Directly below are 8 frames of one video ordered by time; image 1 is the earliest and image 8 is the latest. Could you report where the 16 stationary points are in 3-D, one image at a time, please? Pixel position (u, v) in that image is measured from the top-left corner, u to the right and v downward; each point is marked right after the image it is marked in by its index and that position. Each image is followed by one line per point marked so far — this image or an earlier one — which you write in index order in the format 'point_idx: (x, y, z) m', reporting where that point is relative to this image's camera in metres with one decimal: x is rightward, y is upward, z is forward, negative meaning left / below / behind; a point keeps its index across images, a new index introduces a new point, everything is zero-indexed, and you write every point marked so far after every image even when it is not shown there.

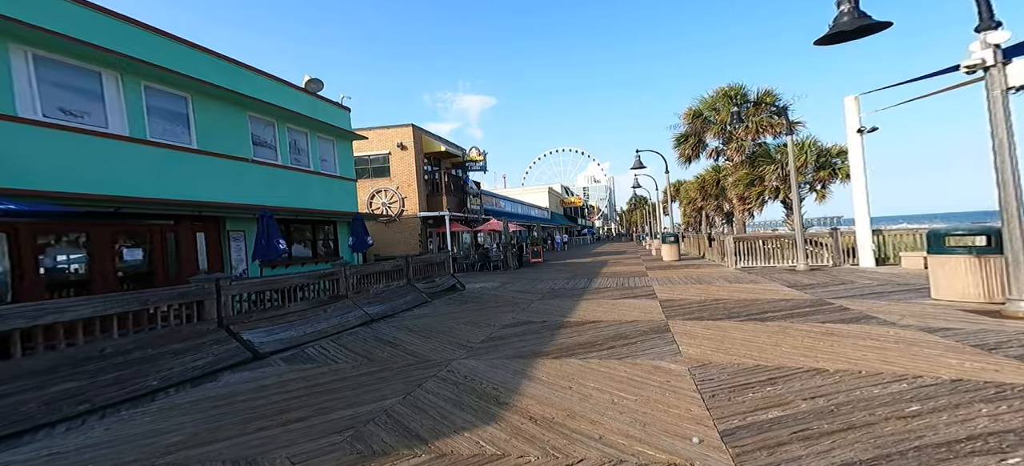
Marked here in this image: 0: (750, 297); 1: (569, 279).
0: (+5.2, -1.5, +9.1) m
1: (+2.3, -1.9, +16.4) m
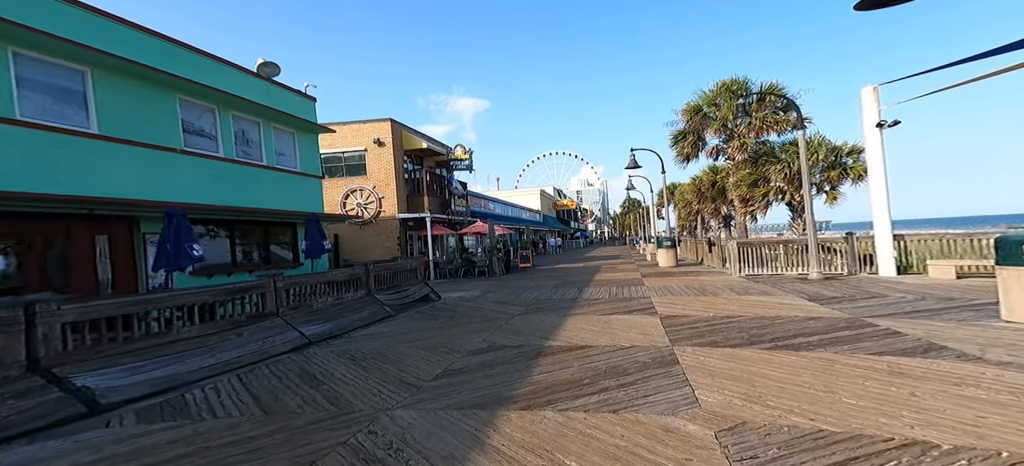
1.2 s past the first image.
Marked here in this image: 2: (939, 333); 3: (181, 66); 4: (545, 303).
0: (+4.7, -1.5, +7.7) m
1: (+1.7, -2.0, +14.9) m
2: (+5.7, -1.3, +5.5) m
3: (-7.2, +3.6, +9.0) m
4: (+0.8, -1.9, +10.9) m
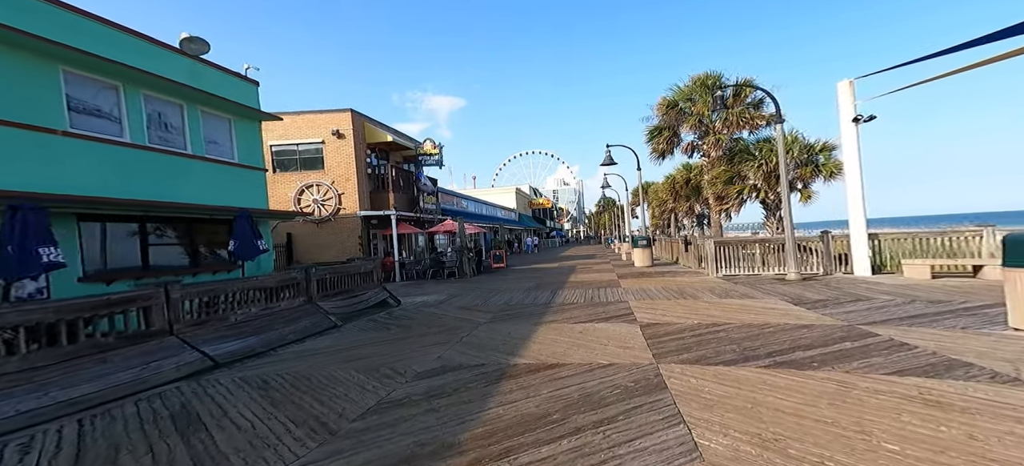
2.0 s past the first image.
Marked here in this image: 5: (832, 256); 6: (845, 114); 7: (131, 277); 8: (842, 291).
0: (+4.1, -1.5, +7.0) m
1: (+0.6, -2.0, +14.0) m
2: (+5.2, -1.3, +4.9) m
3: (-7.9, +3.6, +7.6) m
4: (0.0, -1.9, +10.0) m
5: (+10.9, -0.8, +14.2) m
6: (+10.9, +4.0, +13.6) m
7: (-7.2, -0.8, +8.0) m
8: (+8.1, -1.4, +10.2) m
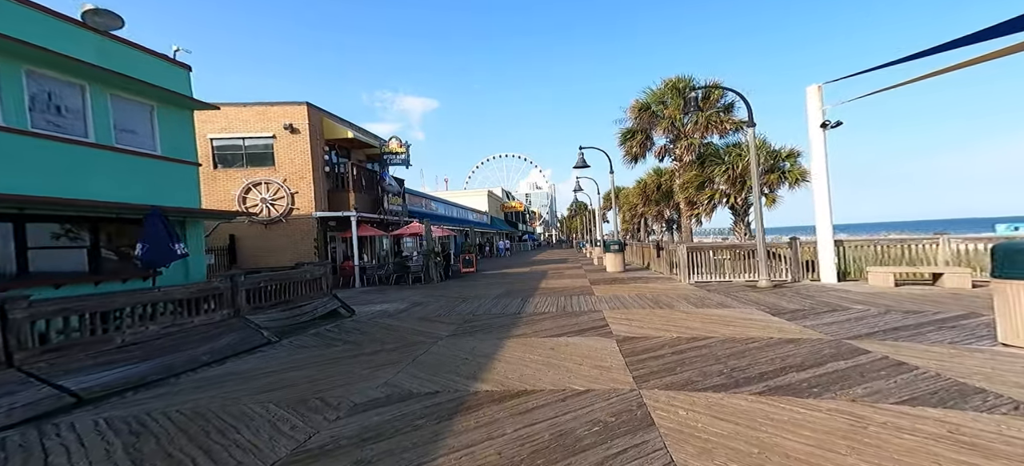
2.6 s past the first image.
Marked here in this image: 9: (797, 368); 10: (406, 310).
0: (+3.5, -1.6, +6.5) m
1: (-0.4, -2.1, +13.3) m
2: (+4.8, -1.4, +4.5) m
3: (-8.4, +3.6, +6.4) m
4: (-0.7, -1.9, +9.2) m
5: (+9.8, -1.0, +14.2) m
6: (+9.9, +3.7, +13.6) m
7: (-7.8, -0.9, +6.7) m
8: (+7.3, -1.6, +10.0) m
9: (+3.3, -1.6, +4.8) m
10: (-2.7, -2.0, +10.6) m
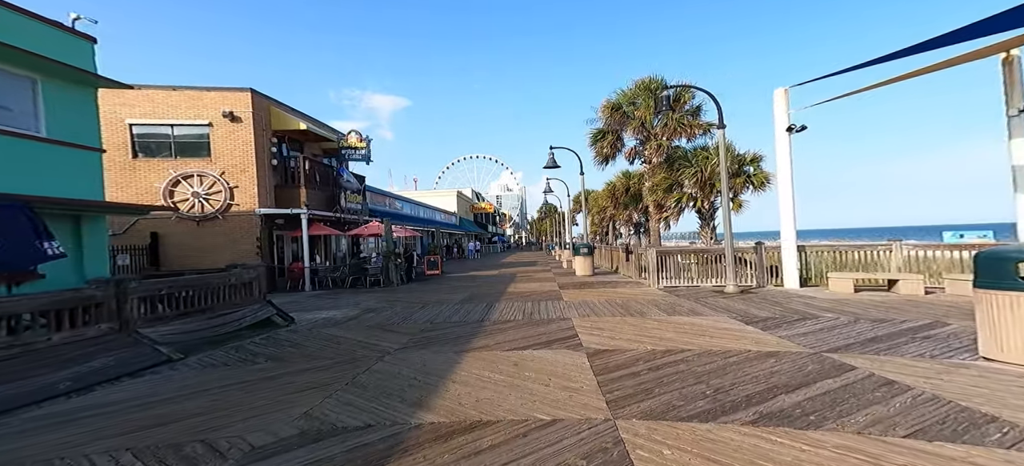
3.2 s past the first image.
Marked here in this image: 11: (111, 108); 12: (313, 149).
0: (+3.0, -1.7, +6.1) m
1: (-1.5, -2.1, +12.6) m
2: (+4.3, -1.5, +4.2) m
3: (-8.9, +3.7, +5.0) m
4: (-1.5, -2.0, +8.4) m
5: (+8.6, -1.2, +14.3) m
6: (+8.8, +3.6, +13.7) m
7: (-8.4, -0.8, +5.4) m
8: (+6.4, -1.7, +9.8) m
9: (+2.8, -1.6, +4.3) m
10: (-3.6, -2.0, +9.7) m
11: (-13.3, +4.1, +13.6) m
12: (-9.5, +3.9, +19.5) m
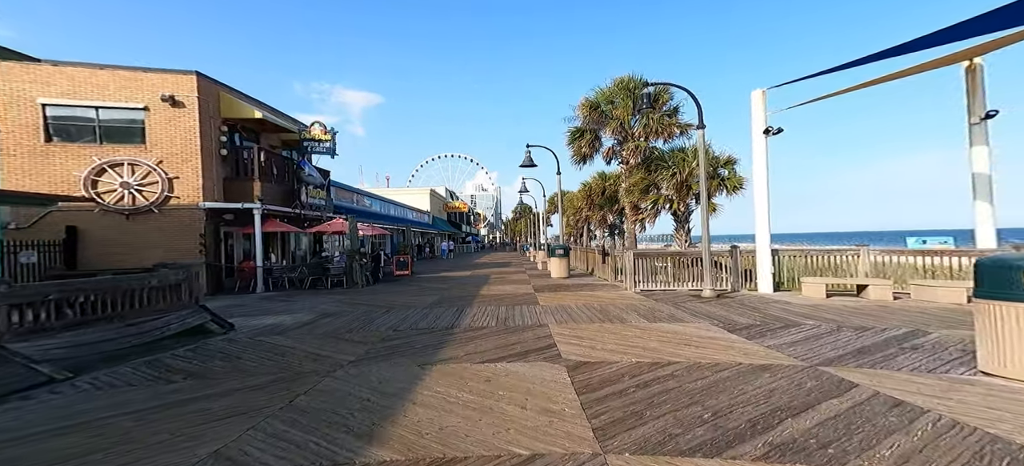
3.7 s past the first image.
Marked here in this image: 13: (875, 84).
0: (+2.6, -1.7, +5.6) m
1: (-2.3, -2.1, +11.8) m
2: (+4.1, -1.6, +3.8) m
3: (-9.1, +3.8, +3.8) m
4: (-2.0, -2.0, +7.7) m
5: (+7.7, -1.3, +14.2) m
6: (+8.0, +3.4, +13.6) m
7: (-8.6, -0.7, +4.2) m
8: (+5.8, -1.8, +9.6) m
9: (+2.6, -1.7, +3.9) m
10: (-4.2, -1.9, +8.8) m
11: (-14.0, +4.3, +12.1) m
12: (-10.6, +4.0, +18.2) m
13: (+10.8, +4.5, +12.4) m
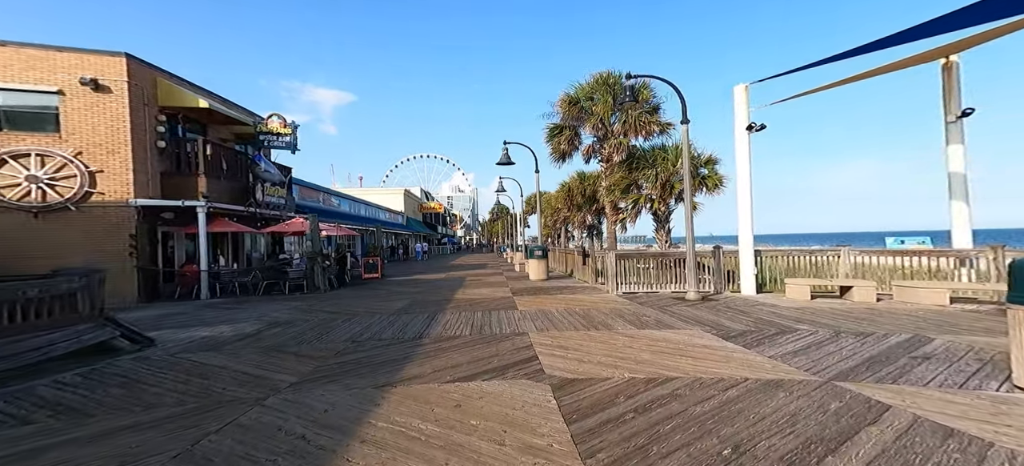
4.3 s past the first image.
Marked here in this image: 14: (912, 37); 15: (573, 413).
0: (+2.3, -1.7, +5.0) m
1: (-2.9, -2.1, +10.8) m
2: (+3.9, -1.5, +3.2) m
3: (-9.2, +3.8, +2.4) m
4: (-2.4, -1.9, +6.7) m
5: (+6.9, -1.3, +13.8) m
6: (+7.2, +3.4, +13.2) m
7: (-8.8, -0.6, +2.9) m
8: (+5.3, -1.8, +9.1) m
9: (+2.4, -1.6, +3.2) m
10: (-4.7, -1.9, +7.7) m
11: (-14.7, +4.3, +10.4) m
12: (-11.6, +4.0, +16.7) m
13: (+10.1, +4.5, +12.2) m
14: (+11.0, +5.3, +11.4) m
15: (+0.6, -1.9, +4.5) m
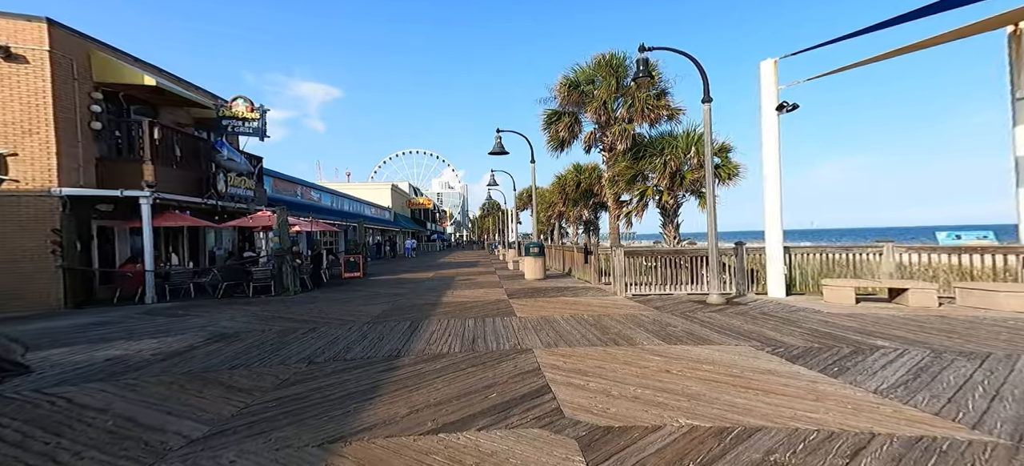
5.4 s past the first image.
0: (+2.4, -1.6, +3.3) m
1: (-3.0, -2.0, +9.0) m
2: (+4.0, -1.4, +1.6) m
3: (-9.1, +4.0, +0.5) m
4: (-2.4, -1.8, +4.9) m
5: (+6.8, -1.2, +12.2) m
6: (+7.1, +3.6, +11.6) m
7: (-8.7, -0.5, +0.9) m
8: (+5.3, -1.7, +7.4) m
9: (+2.5, -1.5, +1.5) m
10: (-4.6, -1.8, +5.9) m
11: (-14.7, +4.4, +8.3) m
12: (-11.8, +4.2, +14.7) m
13: (+10.0, +4.6, +10.7) m
14: (+10.9, +5.5, +9.8) m
15: (+0.7, -1.8, +2.8) m
